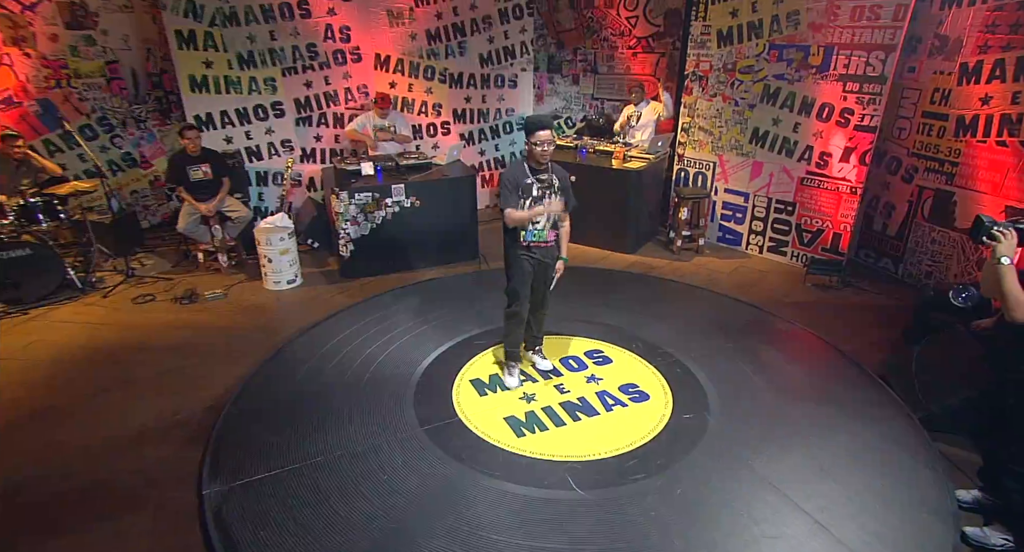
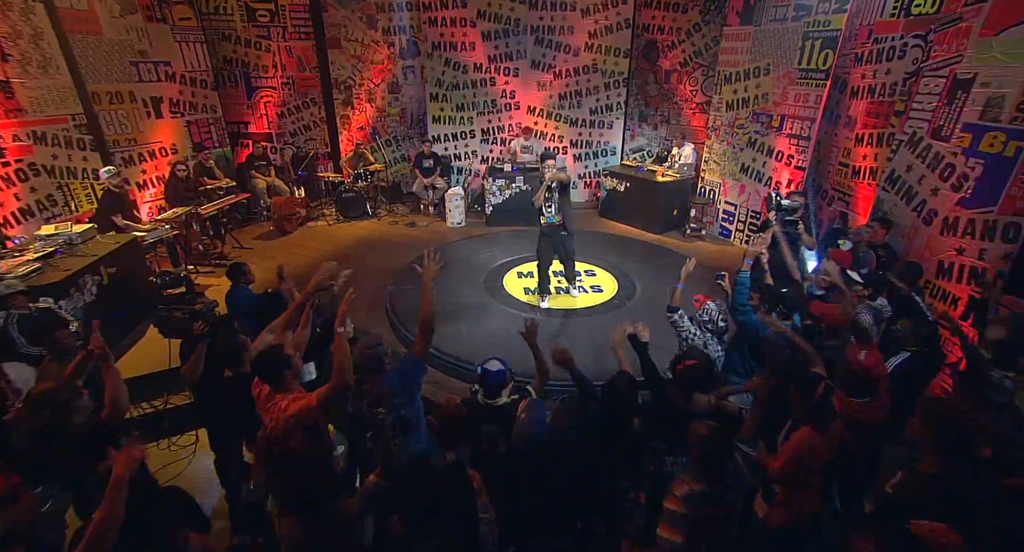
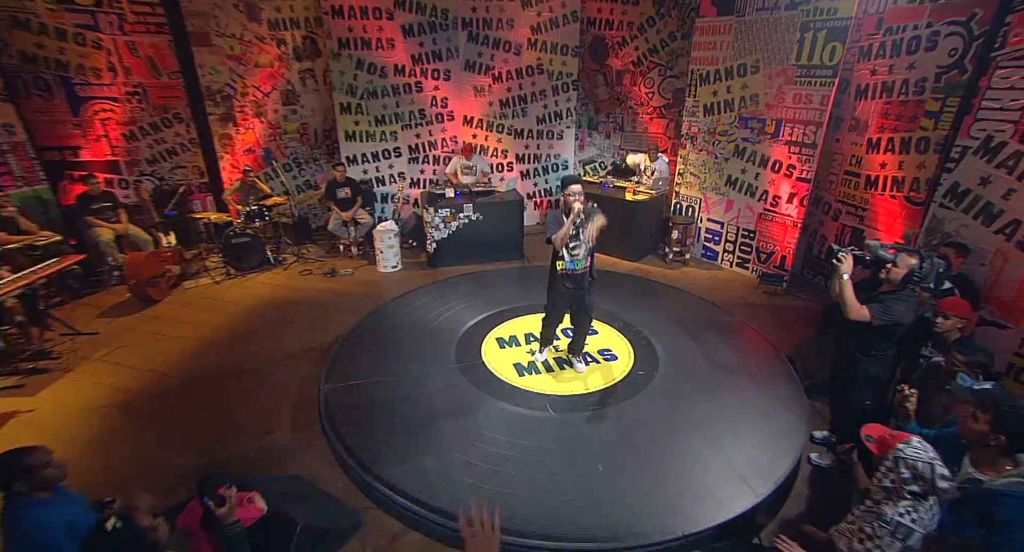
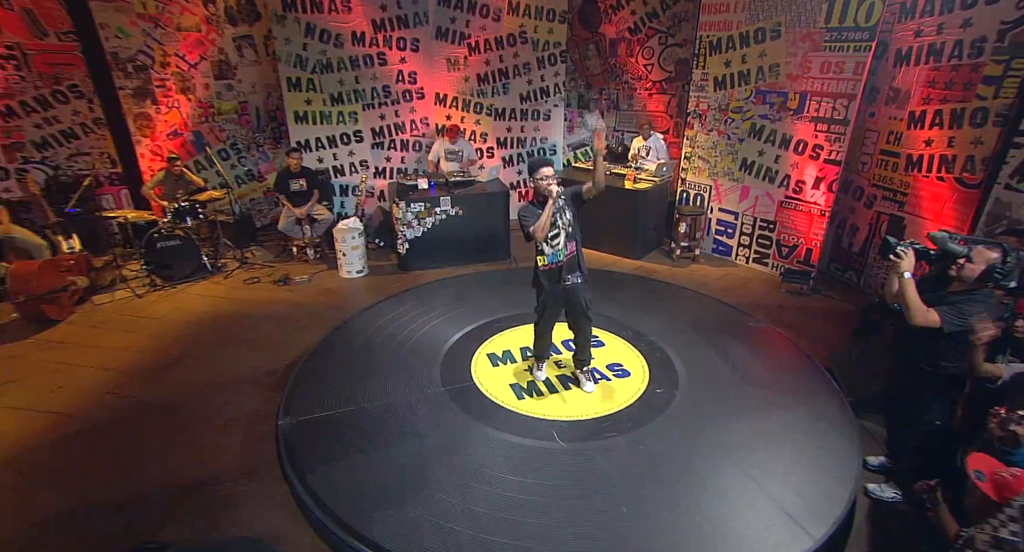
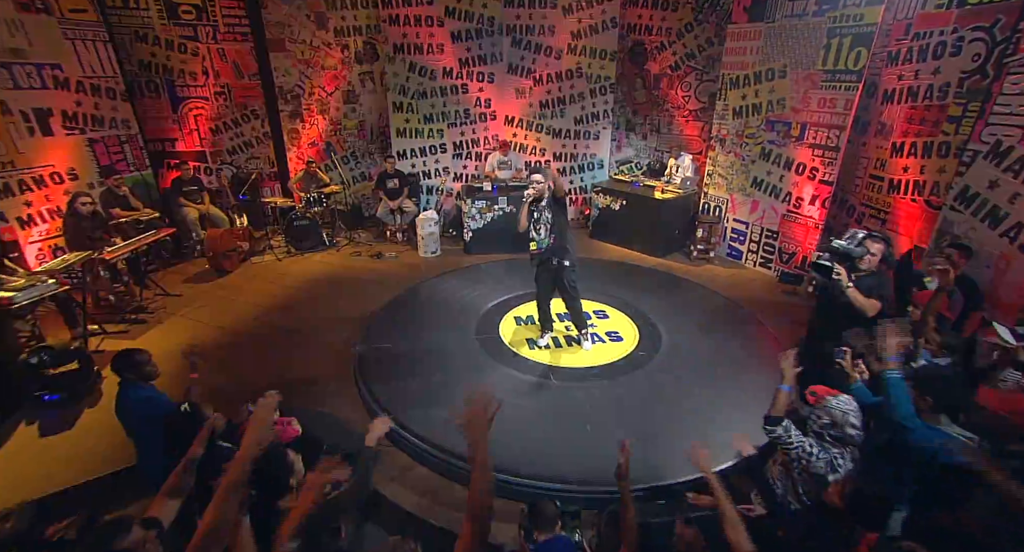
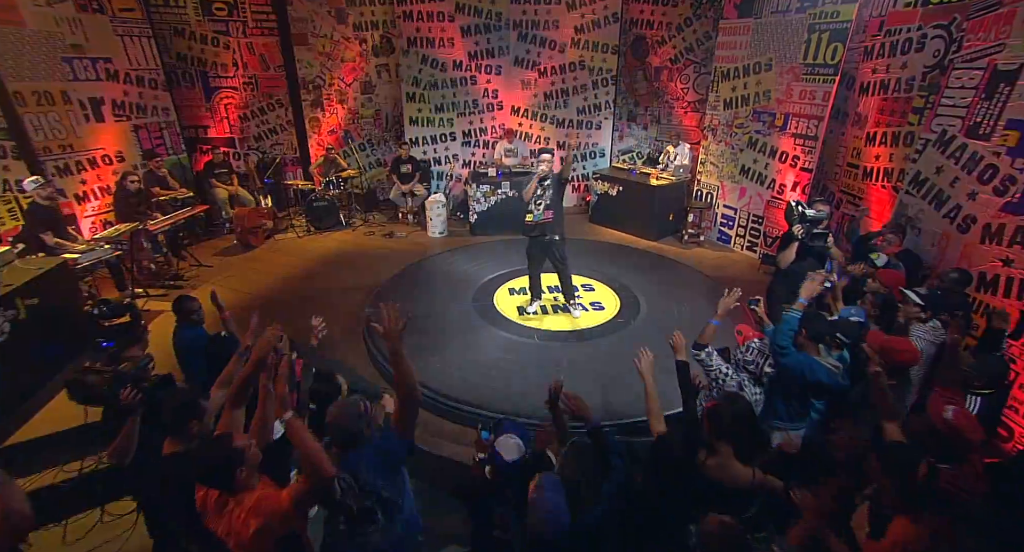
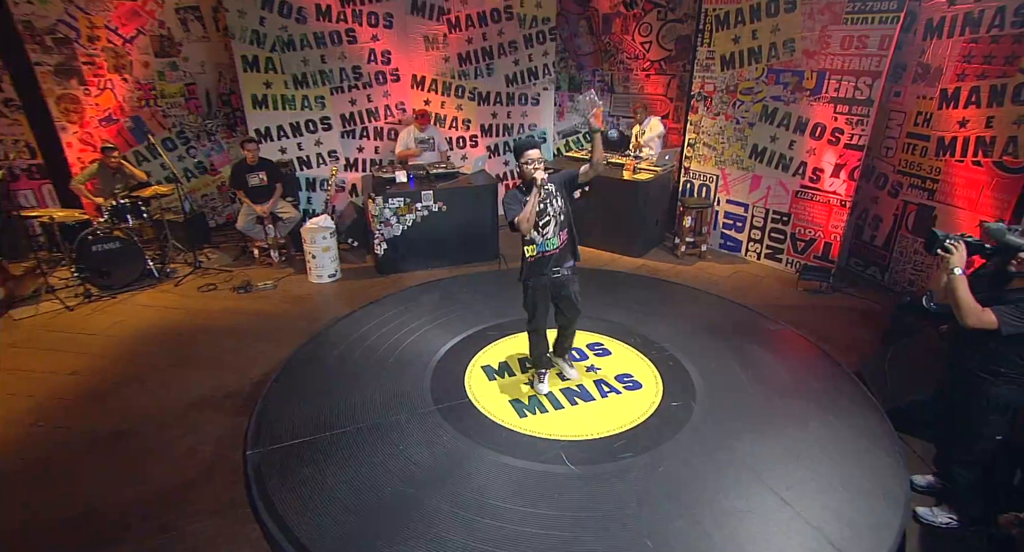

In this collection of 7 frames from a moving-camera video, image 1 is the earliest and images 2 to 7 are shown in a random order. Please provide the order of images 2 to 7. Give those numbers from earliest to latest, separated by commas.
7, 4, 3, 5, 6, 2
